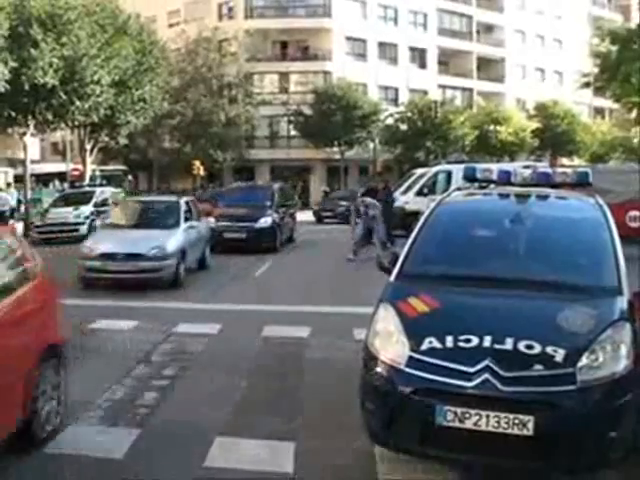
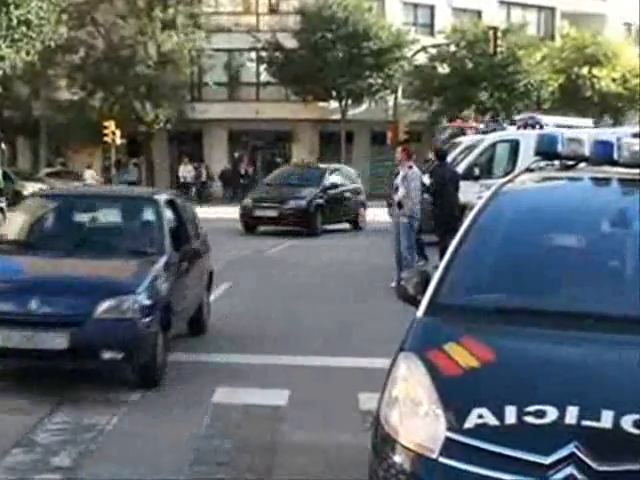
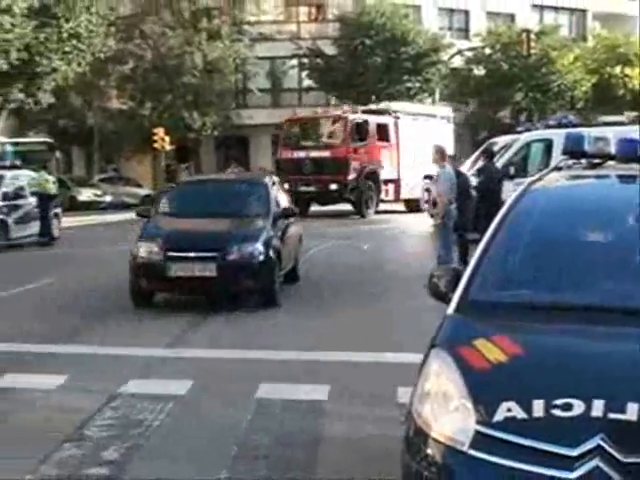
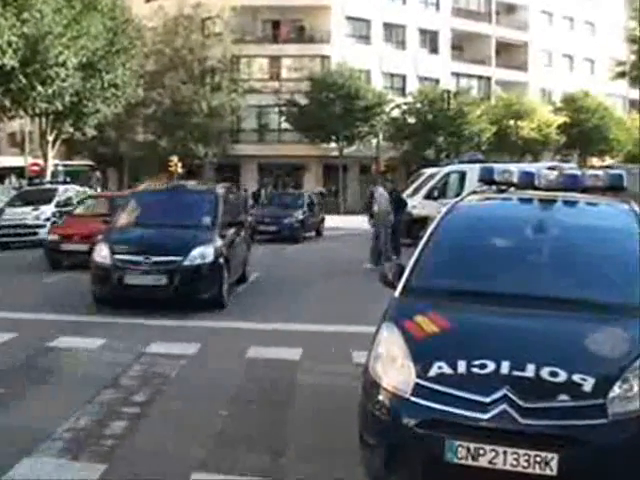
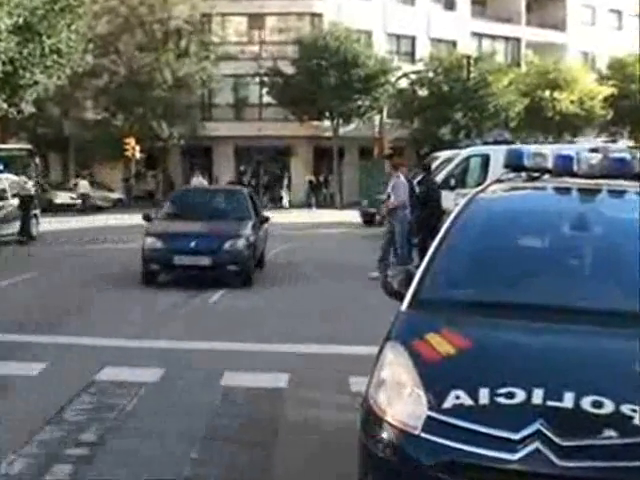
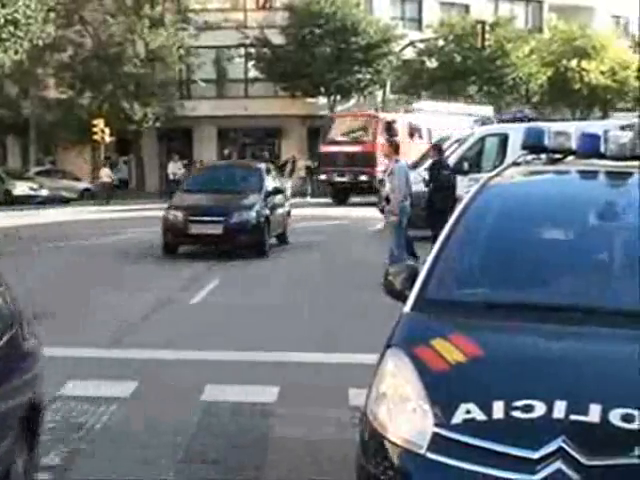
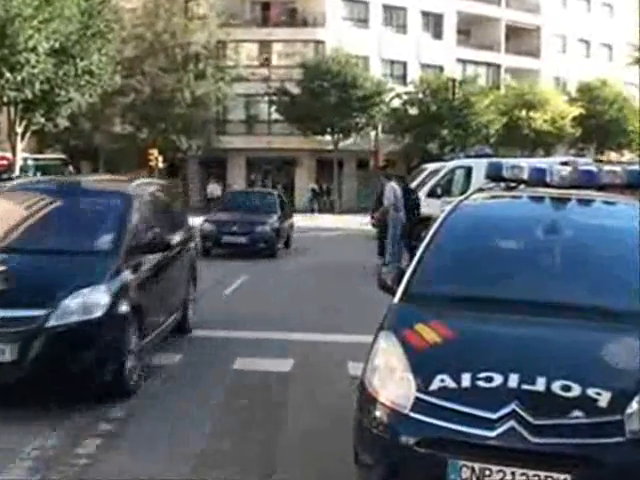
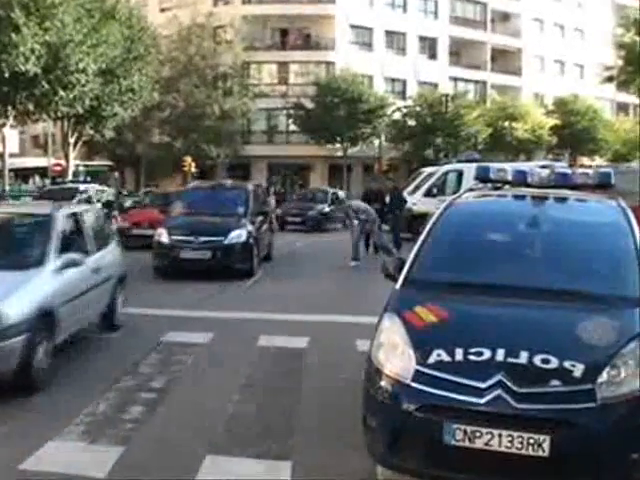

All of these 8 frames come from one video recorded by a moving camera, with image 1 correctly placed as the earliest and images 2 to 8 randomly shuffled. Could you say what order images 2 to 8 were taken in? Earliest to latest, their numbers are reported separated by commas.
8, 4, 7, 5, 2, 6, 3
